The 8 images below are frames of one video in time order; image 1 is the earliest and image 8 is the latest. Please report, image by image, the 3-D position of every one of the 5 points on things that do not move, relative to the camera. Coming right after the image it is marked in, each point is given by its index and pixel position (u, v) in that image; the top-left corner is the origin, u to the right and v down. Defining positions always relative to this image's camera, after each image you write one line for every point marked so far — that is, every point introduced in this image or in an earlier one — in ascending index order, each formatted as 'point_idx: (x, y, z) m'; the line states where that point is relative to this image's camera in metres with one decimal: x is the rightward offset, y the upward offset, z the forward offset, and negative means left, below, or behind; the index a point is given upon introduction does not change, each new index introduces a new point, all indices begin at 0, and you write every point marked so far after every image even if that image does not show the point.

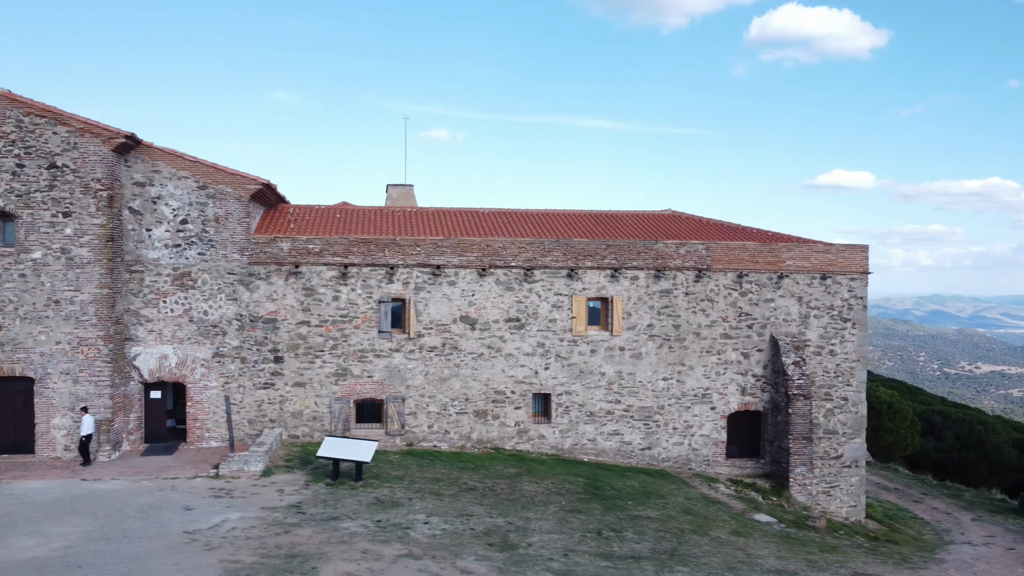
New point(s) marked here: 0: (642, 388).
0: (+3.0, -2.3, +14.3) m
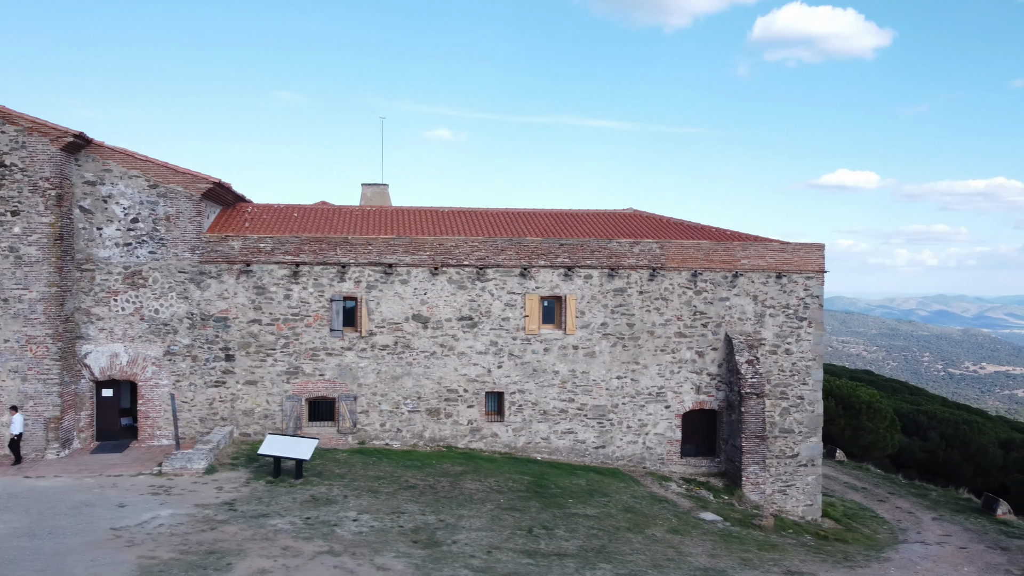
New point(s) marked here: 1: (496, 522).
0: (+1.9, -2.3, +14.3) m
1: (-0.2, -3.6, +9.4) m
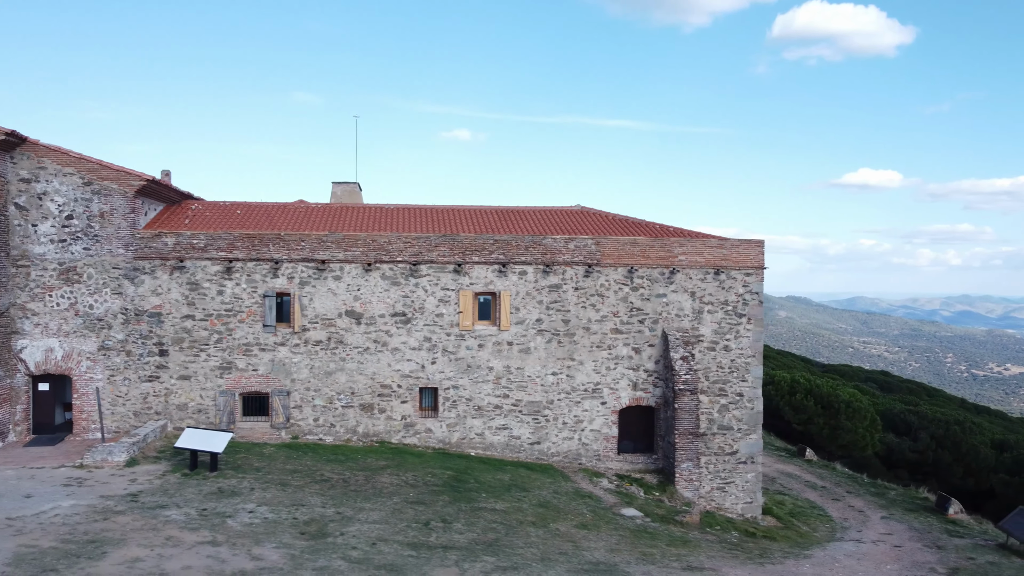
0: (+0.4, -2.2, +14.3) m
1: (-1.8, -3.5, +9.4) m
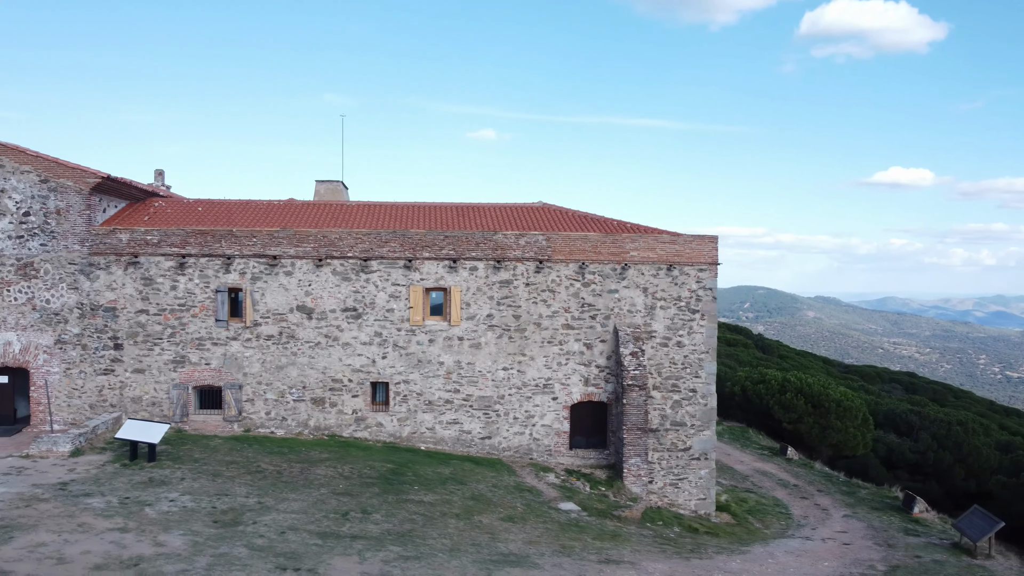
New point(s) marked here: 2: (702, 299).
0: (-0.7, -2.1, +14.4) m
1: (-3.1, -3.4, +9.6) m
2: (+4.6, -0.3, +14.8) m
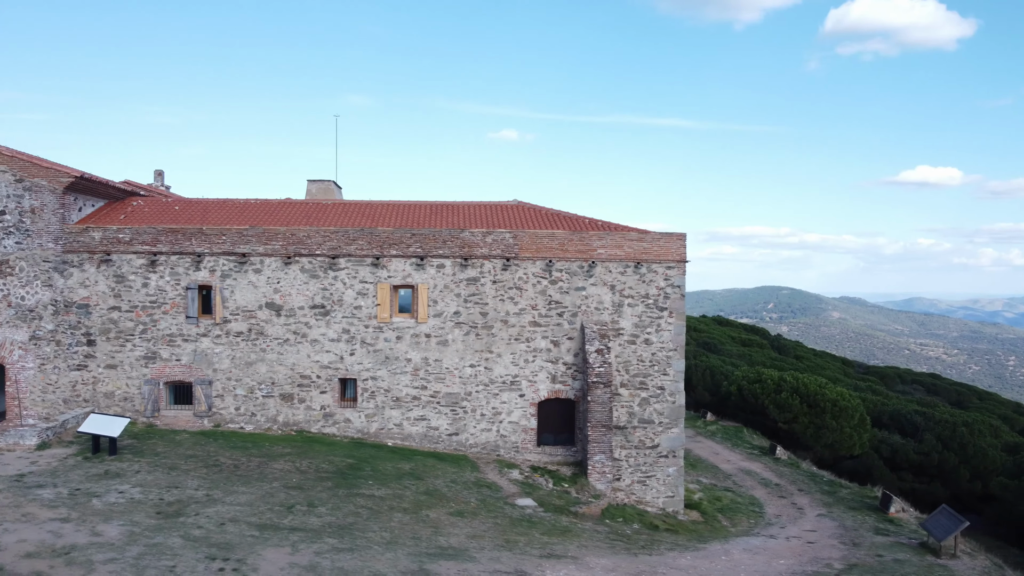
0: (-1.5, -2.0, +14.5) m
1: (-4.0, -3.3, +9.7) m
2: (+3.8, -0.2, +14.8) m
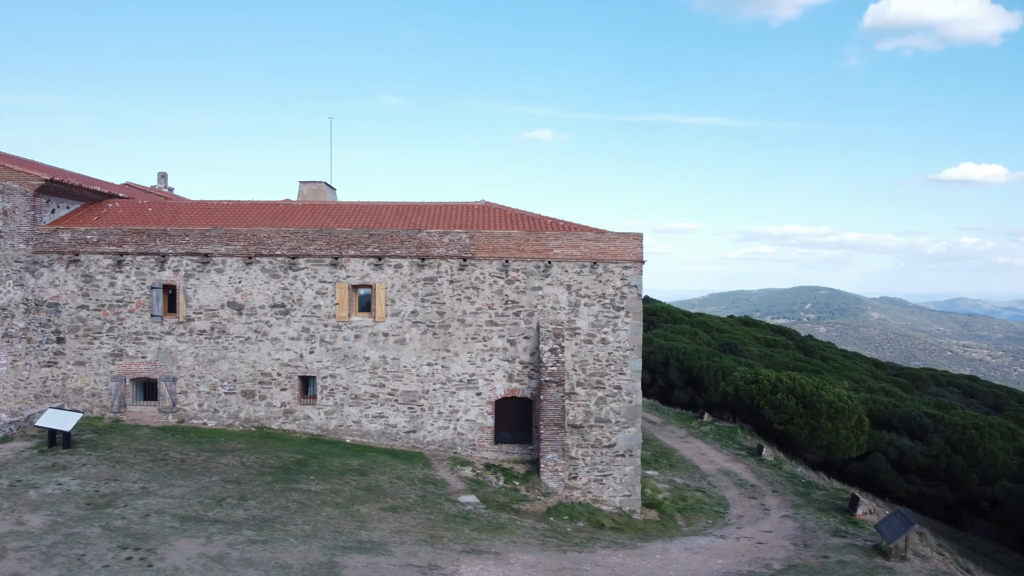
0: (-2.5, -2.0, +14.7) m
1: (-5.2, -3.3, +10.0) m
2: (+2.8, -0.2, +14.8) m
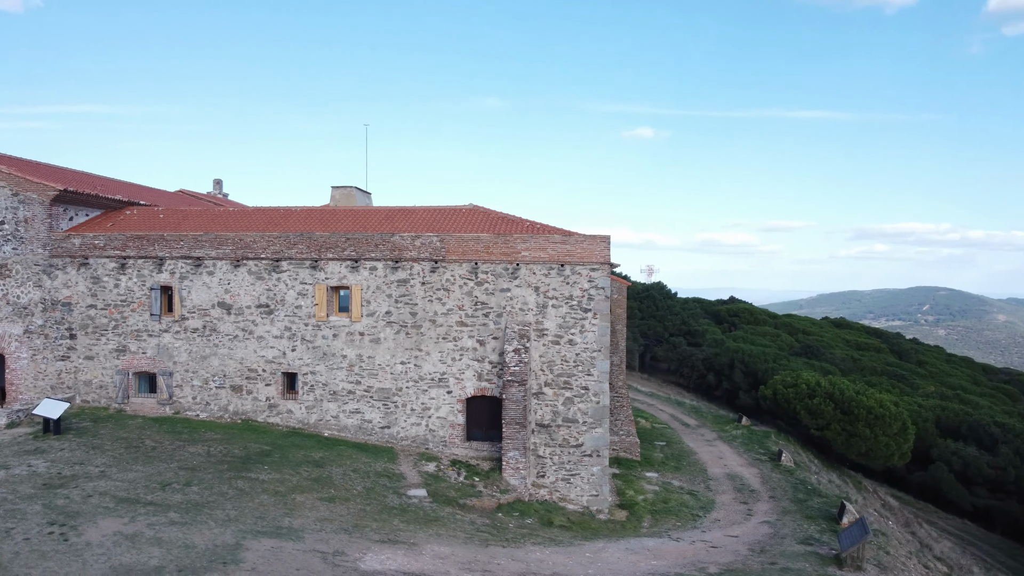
0: (-3.3, -2.0, +15.3) m
1: (-6.4, -3.3, +10.9) m
2: (+2.0, -0.2, +14.7) m
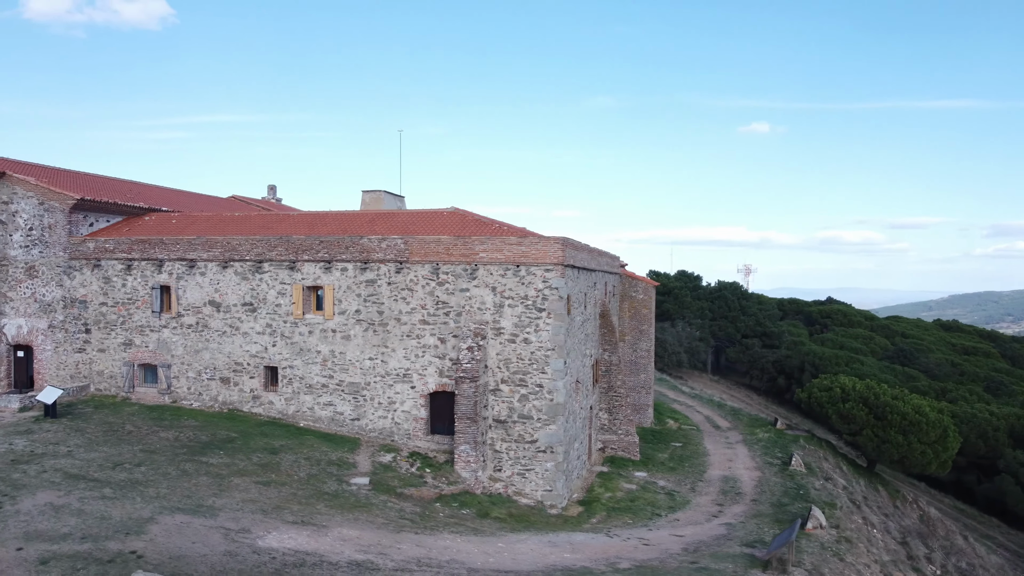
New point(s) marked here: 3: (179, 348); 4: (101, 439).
0: (-4.3, -2.0, +16.1) m
1: (-7.9, -3.3, +12.1) m
2: (+0.9, -0.1, +14.9) m
3: (-9.3, -1.7, +17.2) m
4: (-8.7, -3.2, +13.1) m
